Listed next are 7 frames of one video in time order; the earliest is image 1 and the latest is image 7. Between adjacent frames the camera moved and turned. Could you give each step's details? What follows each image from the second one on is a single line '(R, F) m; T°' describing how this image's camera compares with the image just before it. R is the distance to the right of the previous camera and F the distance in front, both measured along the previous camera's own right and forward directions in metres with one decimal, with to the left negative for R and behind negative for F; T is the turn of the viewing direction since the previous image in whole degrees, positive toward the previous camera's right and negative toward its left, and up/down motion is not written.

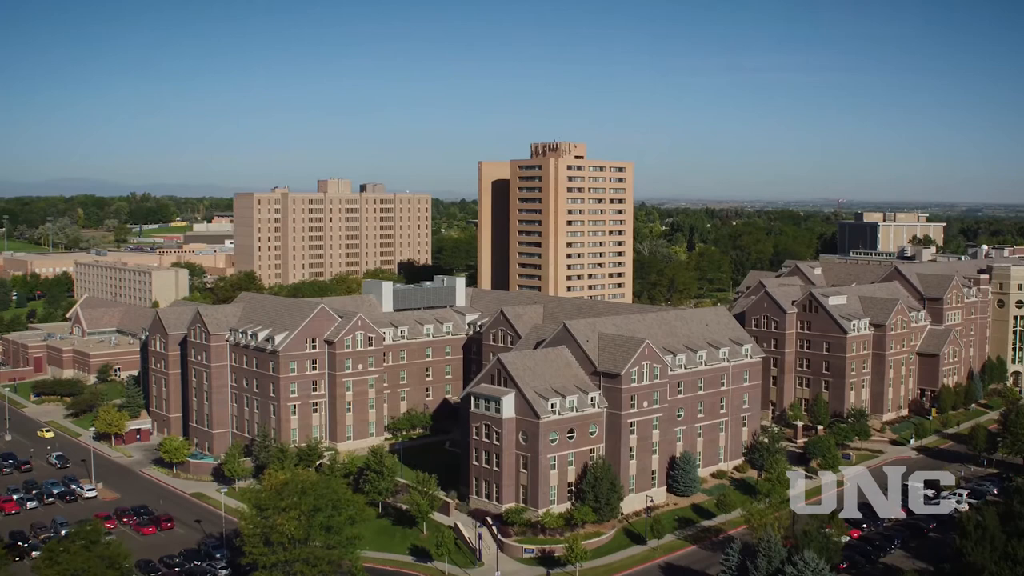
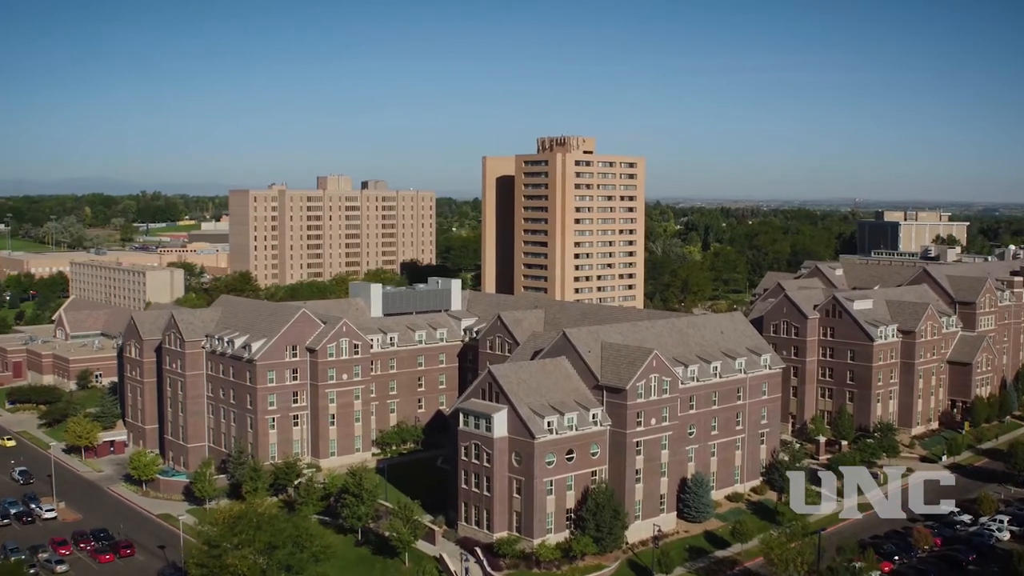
(+1.2, +6.0) m; -1°
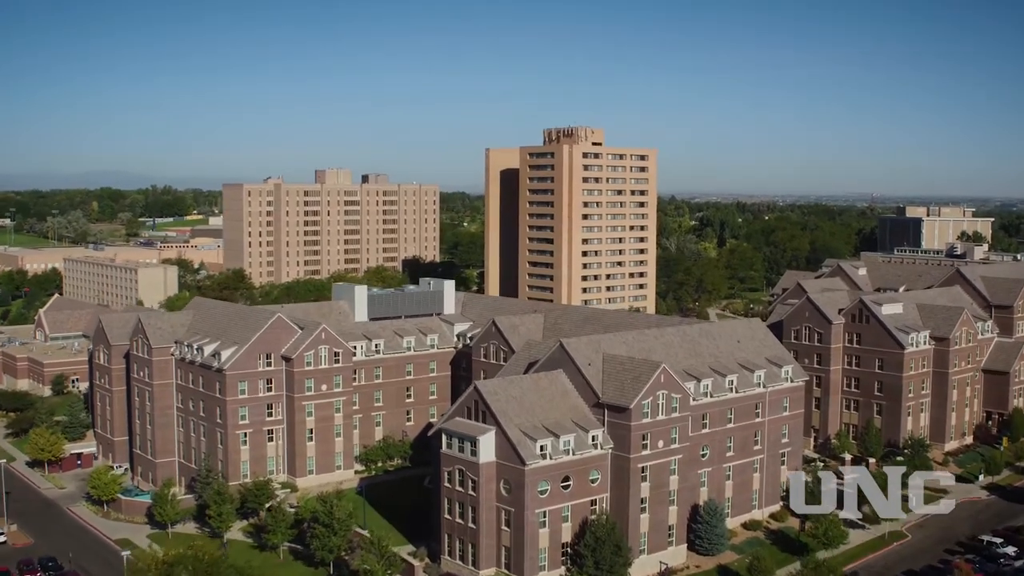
(+1.2, +6.3) m; -1°
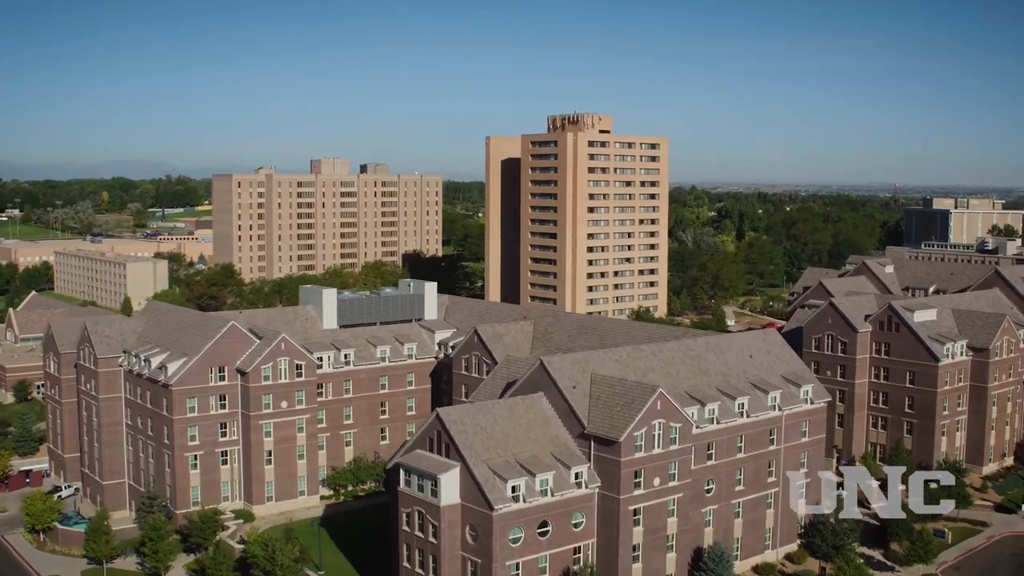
(+2.1, +7.2) m; -1°
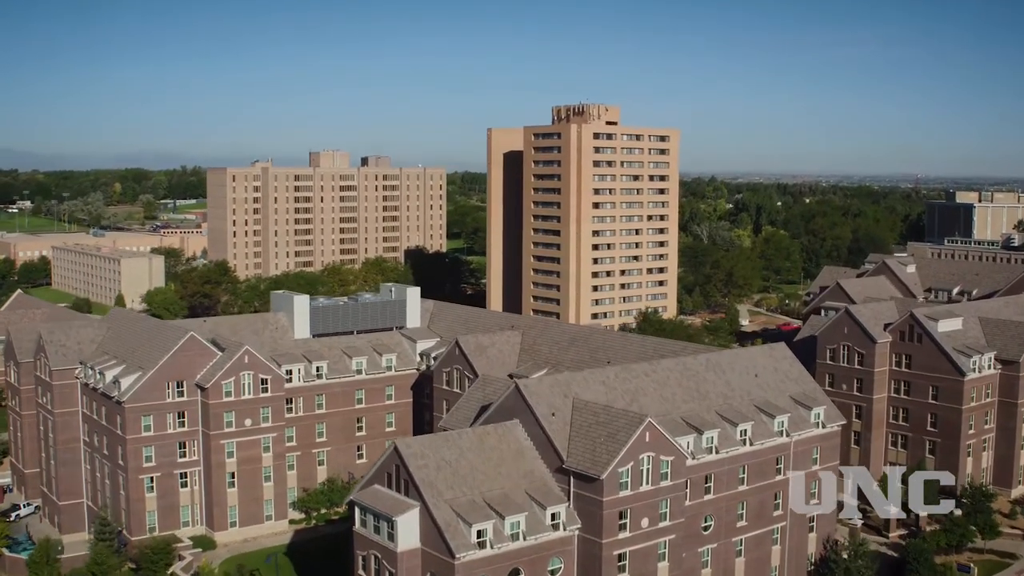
(+1.9, +4.8) m; -1°
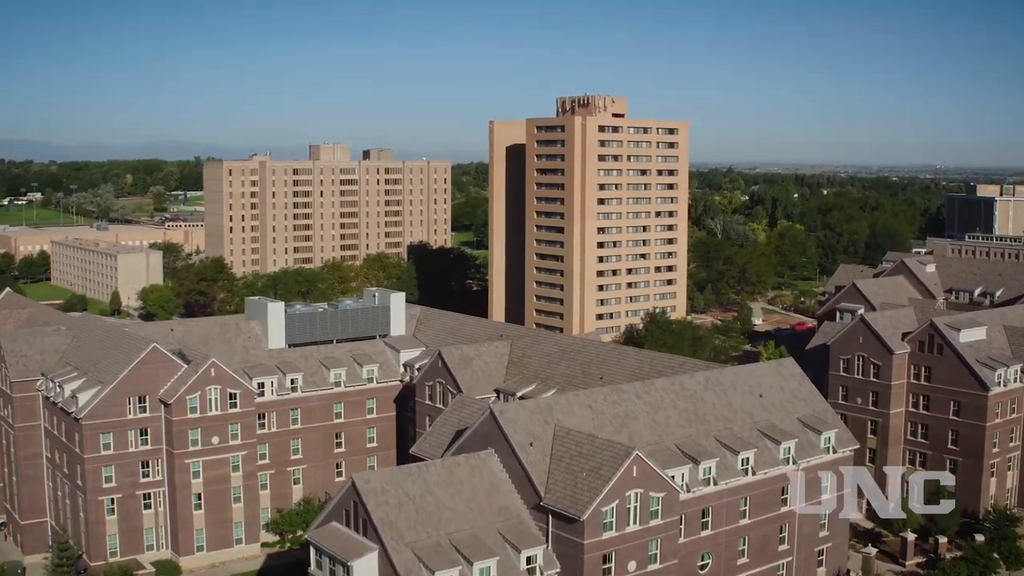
(+1.5, +3.8) m; -1°
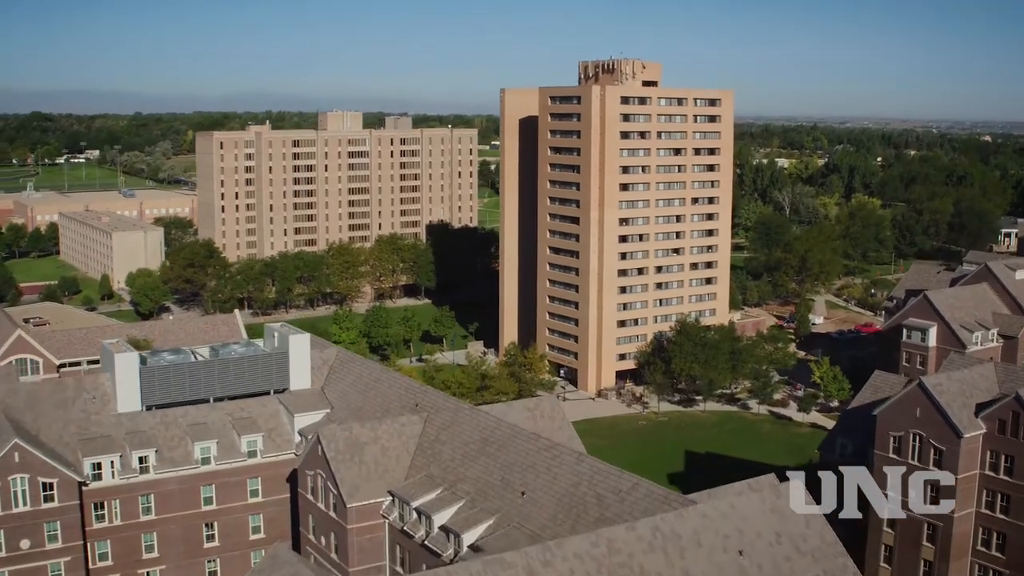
(+6.4, +14.2) m; -5°
